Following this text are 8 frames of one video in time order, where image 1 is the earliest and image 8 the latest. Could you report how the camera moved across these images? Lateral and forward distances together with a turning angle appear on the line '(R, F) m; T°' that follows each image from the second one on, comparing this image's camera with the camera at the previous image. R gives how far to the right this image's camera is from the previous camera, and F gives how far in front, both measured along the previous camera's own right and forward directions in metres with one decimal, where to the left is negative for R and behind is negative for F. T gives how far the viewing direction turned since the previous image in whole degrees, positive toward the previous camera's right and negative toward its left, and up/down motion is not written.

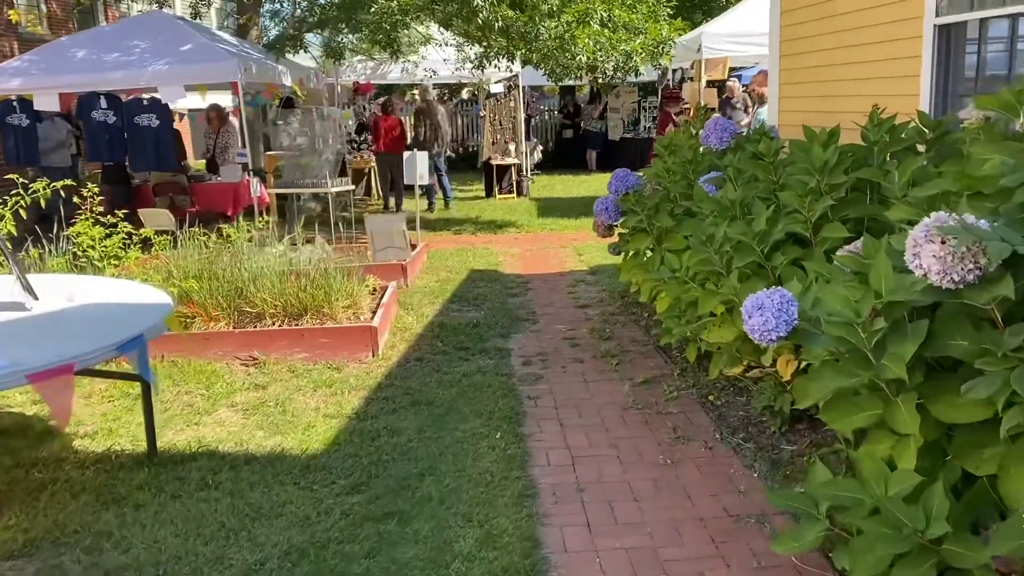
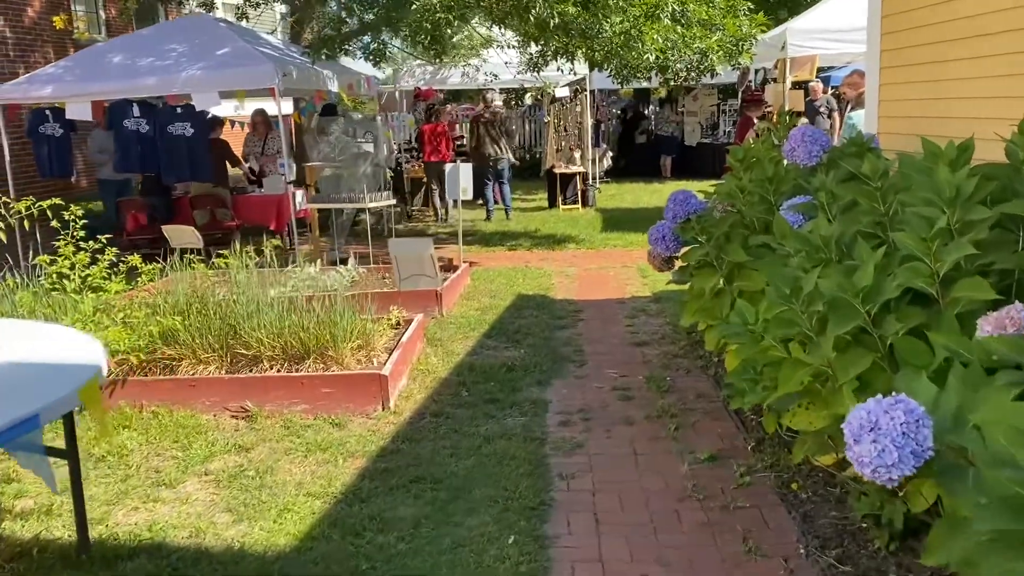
(+0.2, +0.9) m; -5°
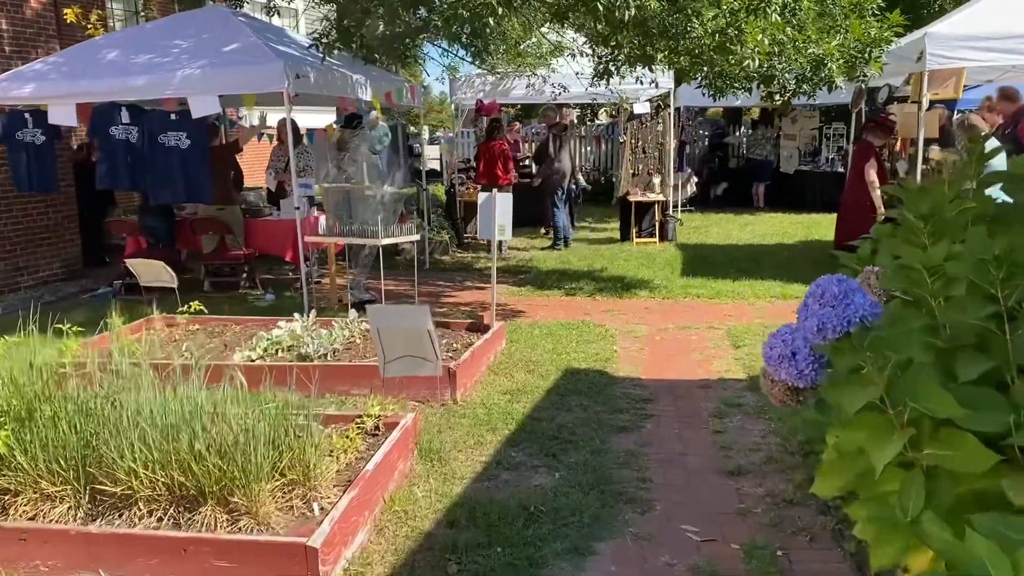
(+0.2, +1.8) m; -5°
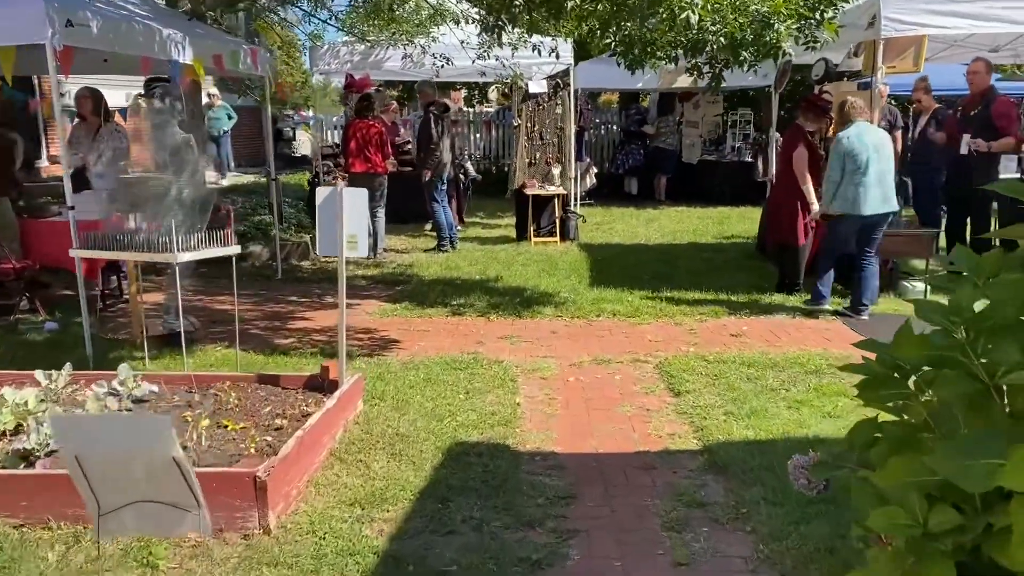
(+0.2, +1.8) m; +7°
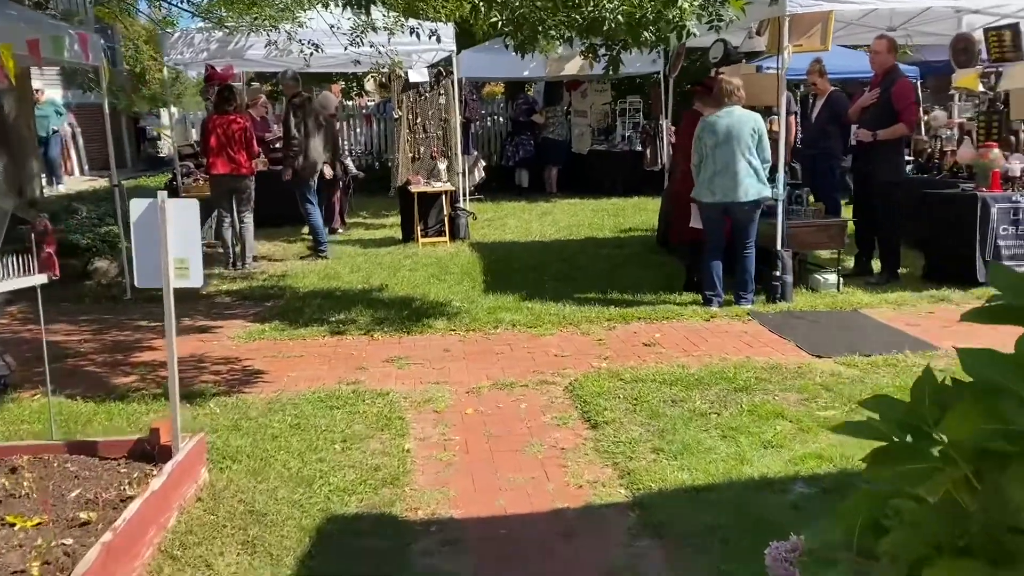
(0.0, +0.8) m; +7°
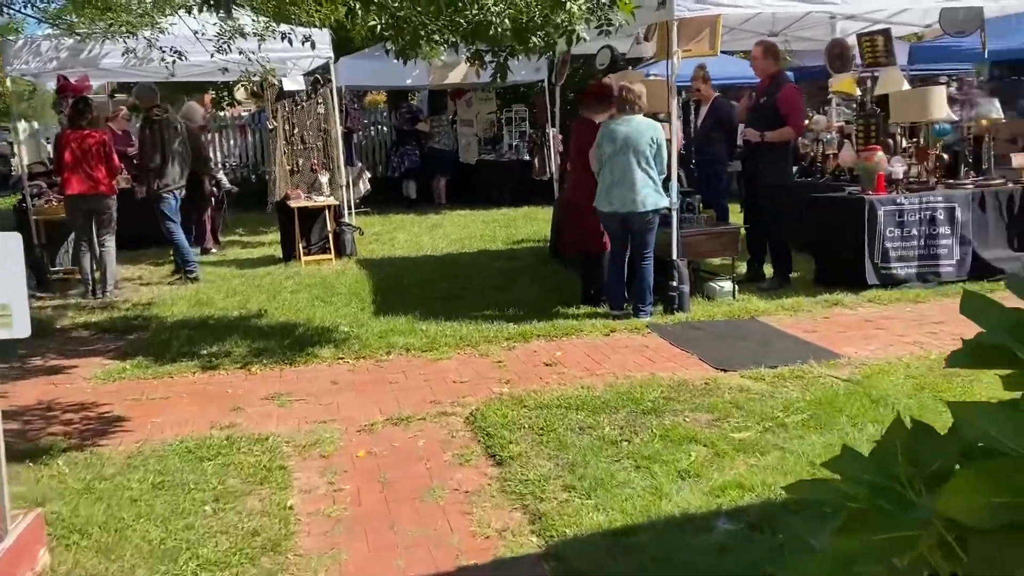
(0.0, +0.3) m; +7°
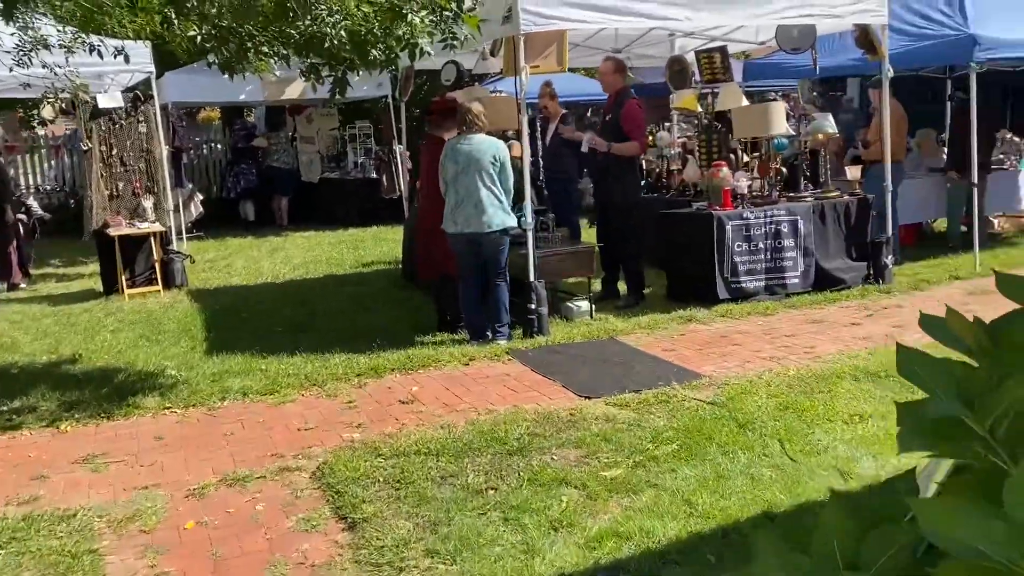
(0.0, +0.3) m; +10°
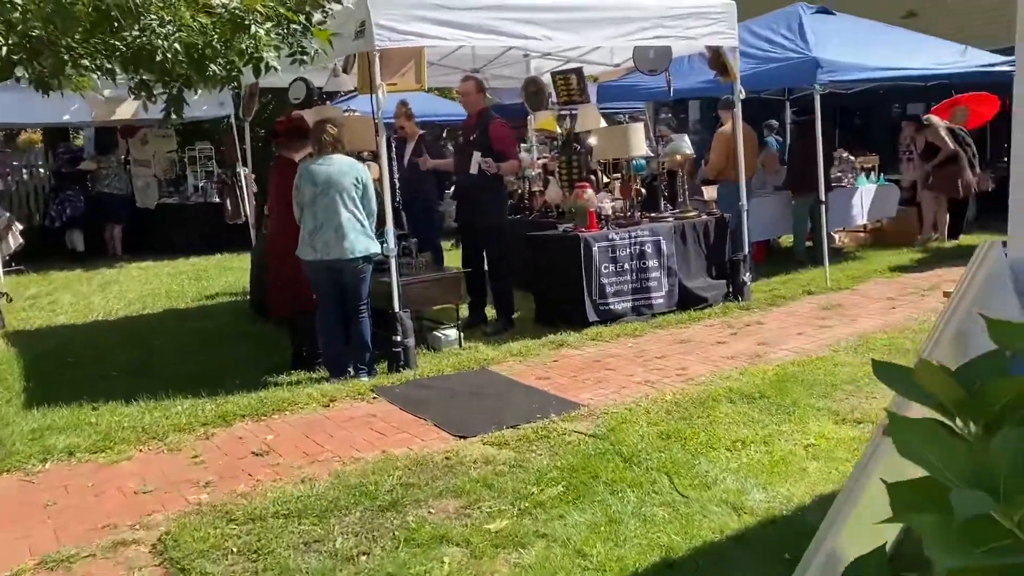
(0.0, +0.3) m; +9°
